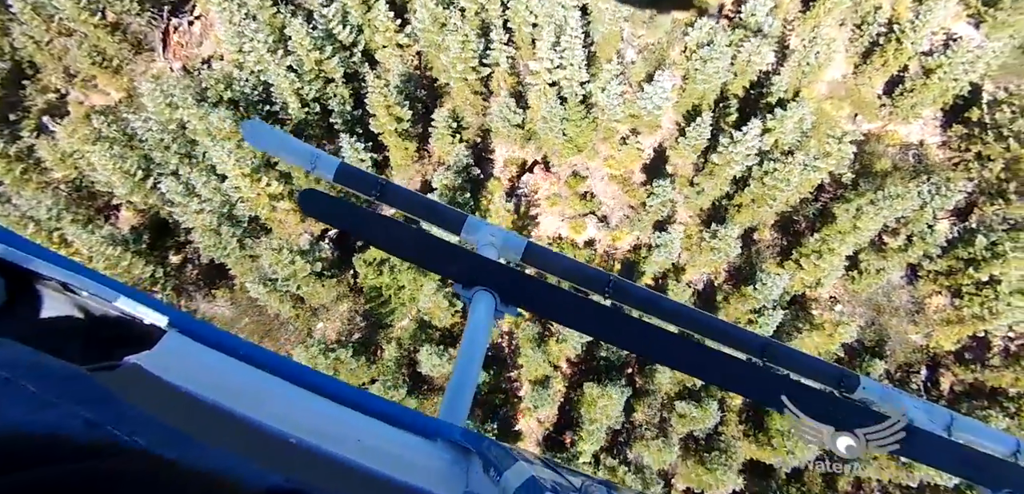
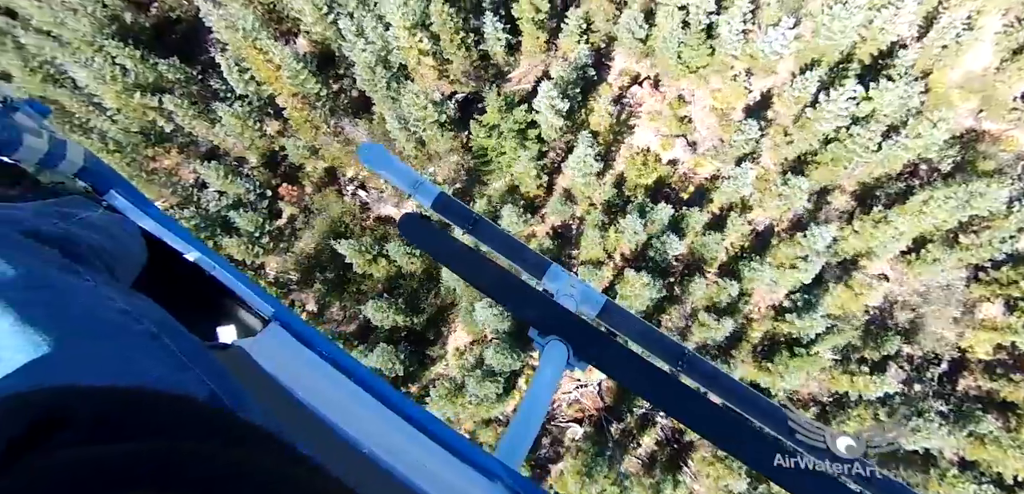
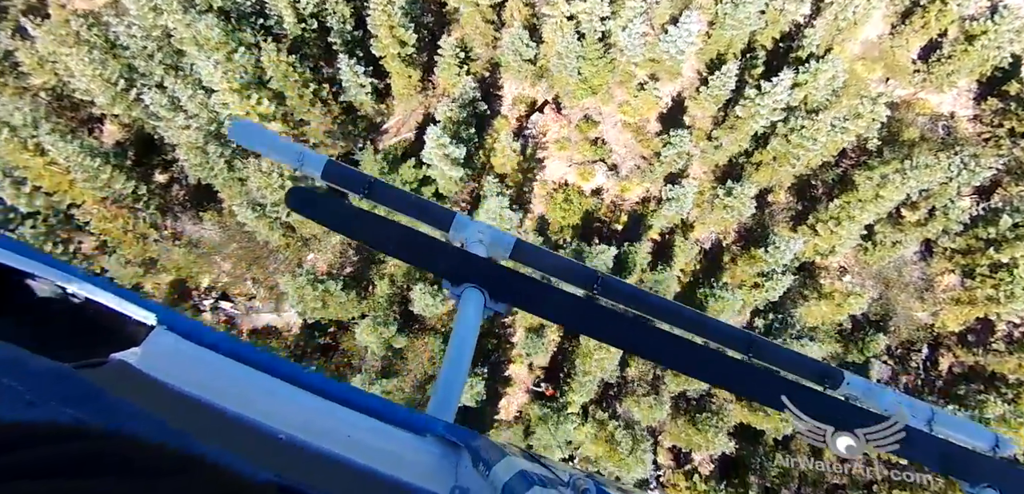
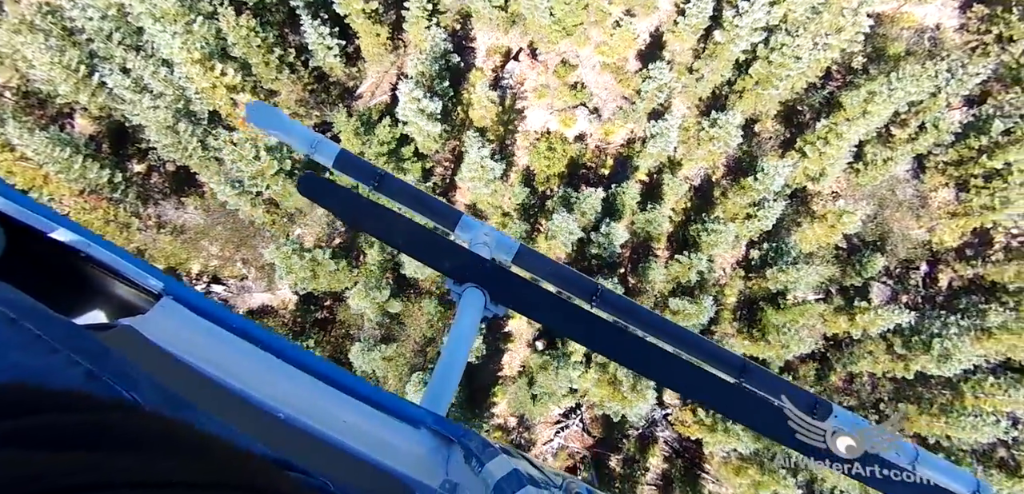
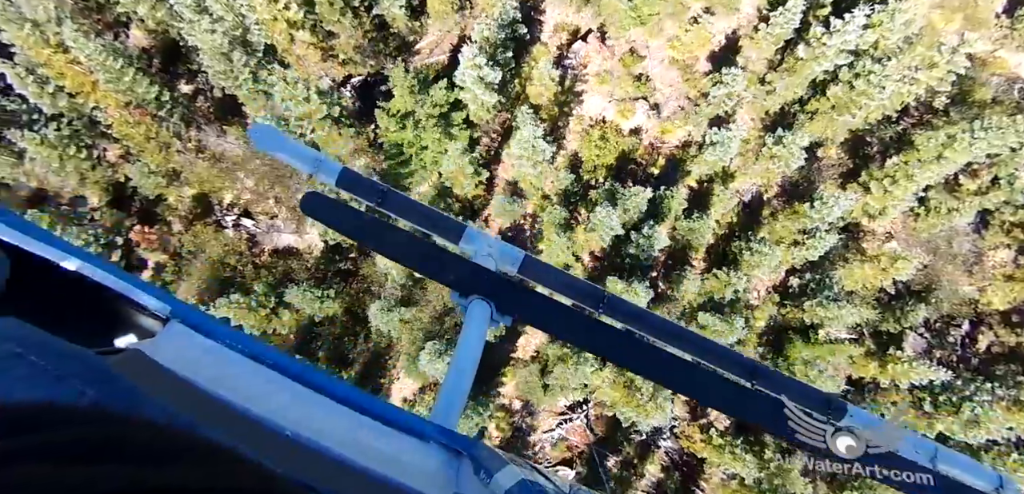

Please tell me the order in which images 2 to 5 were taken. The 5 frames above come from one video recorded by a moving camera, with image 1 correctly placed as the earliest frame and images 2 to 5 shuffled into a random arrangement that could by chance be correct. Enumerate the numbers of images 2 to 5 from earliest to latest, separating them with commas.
3, 5, 4, 2
